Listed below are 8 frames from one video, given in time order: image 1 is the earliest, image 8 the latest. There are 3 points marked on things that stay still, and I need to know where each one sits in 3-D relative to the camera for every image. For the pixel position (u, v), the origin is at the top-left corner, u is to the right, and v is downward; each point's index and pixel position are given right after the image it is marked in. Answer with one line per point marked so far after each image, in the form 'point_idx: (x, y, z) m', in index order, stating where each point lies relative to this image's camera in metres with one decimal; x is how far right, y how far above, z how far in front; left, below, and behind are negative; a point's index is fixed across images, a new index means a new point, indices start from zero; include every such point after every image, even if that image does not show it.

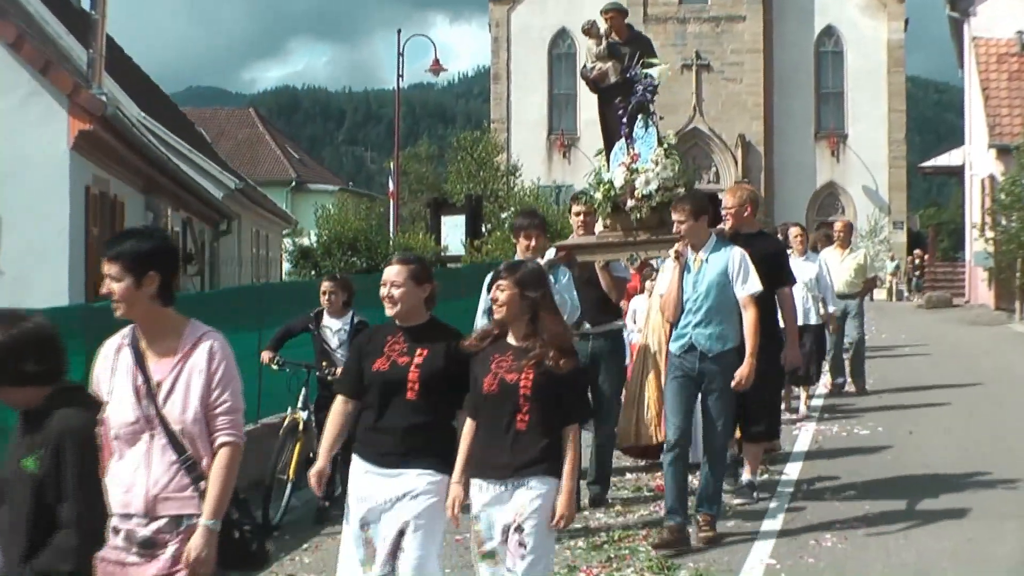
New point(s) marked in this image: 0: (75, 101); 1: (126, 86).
0: (-4.8, +2.0, +15.9) m
1: (-5.0, +2.6, +18.9) m
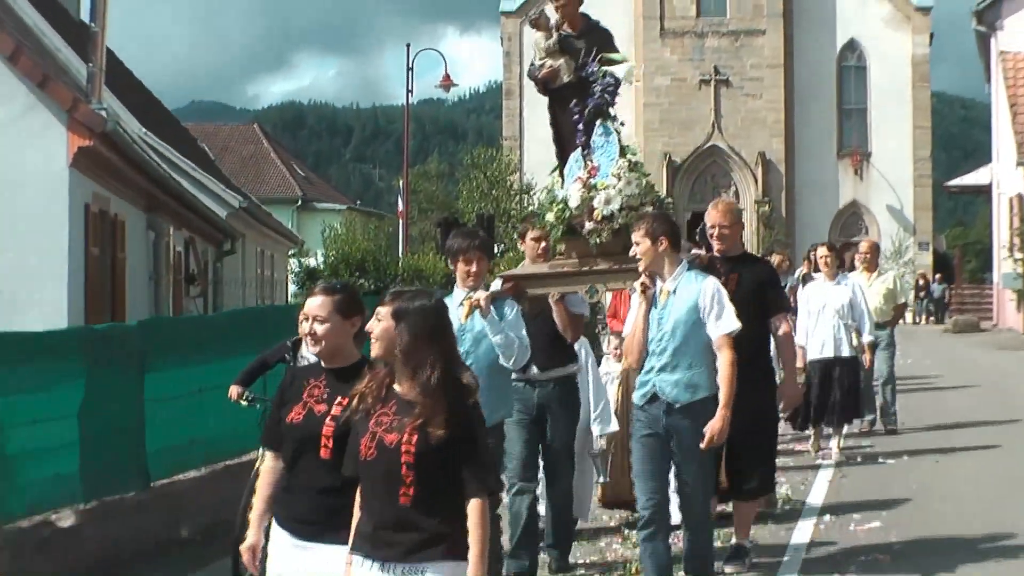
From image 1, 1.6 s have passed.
0: (-4.6, +1.8, +15.4) m
1: (-4.8, +2.3, +18.4) m
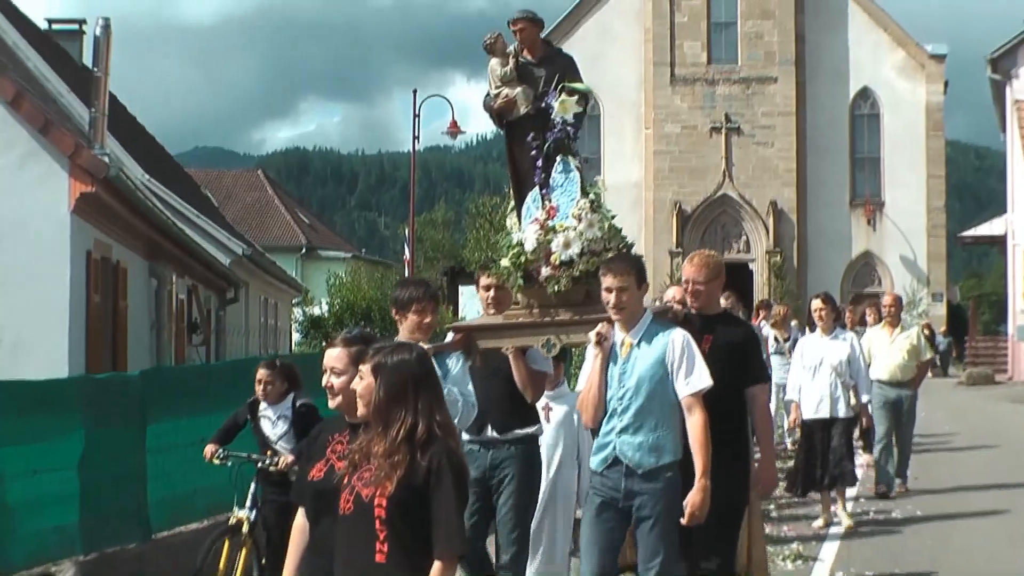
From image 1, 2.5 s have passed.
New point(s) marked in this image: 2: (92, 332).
0: (-4.5, +1.3, +15.1) m
1: (-4.7, +1.8, +18.2) m
2: (-4.6, -0.5, +15.9) m
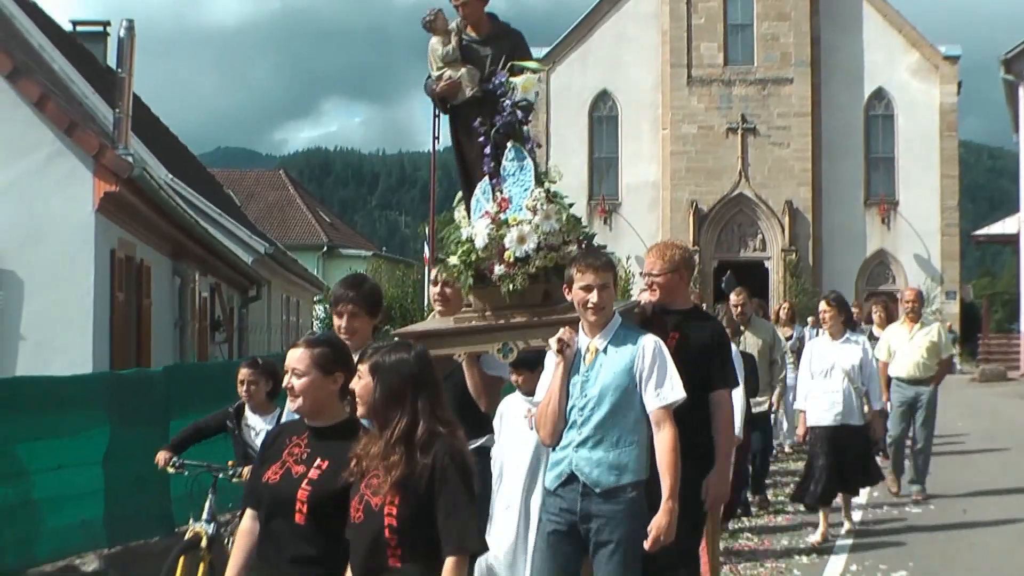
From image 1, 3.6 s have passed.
0: (-4.3, +1.3, +15.4) m
1: (-4.5, +1.8, +18.4) m
2: (-4.4, -0.5, +16.1) m
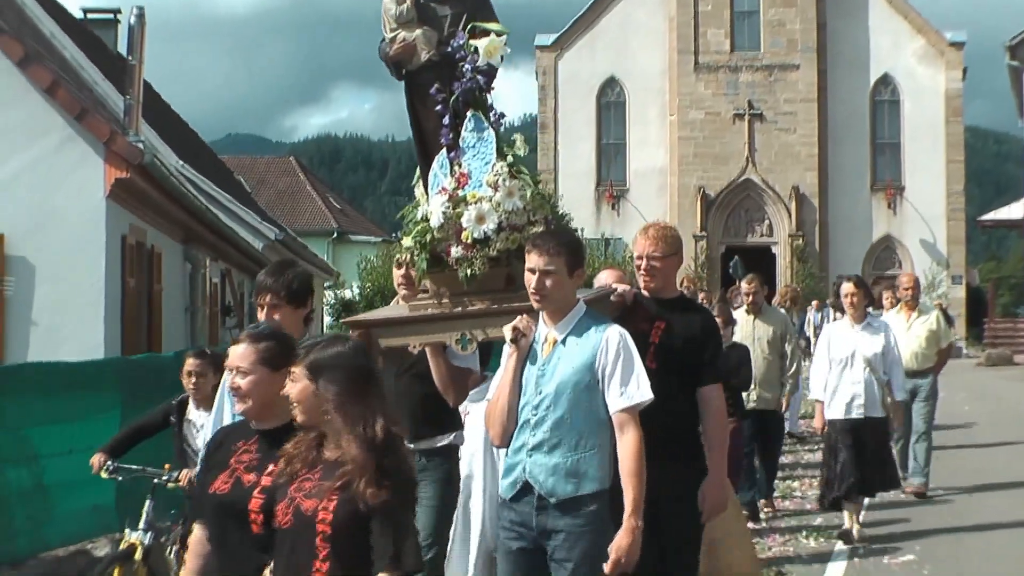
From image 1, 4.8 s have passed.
0: (-4.2, +1.5, +15.5) m
1: (-4.4, +1.9, +18.5) m
2: (-4.2, -0.3, +16.3) m
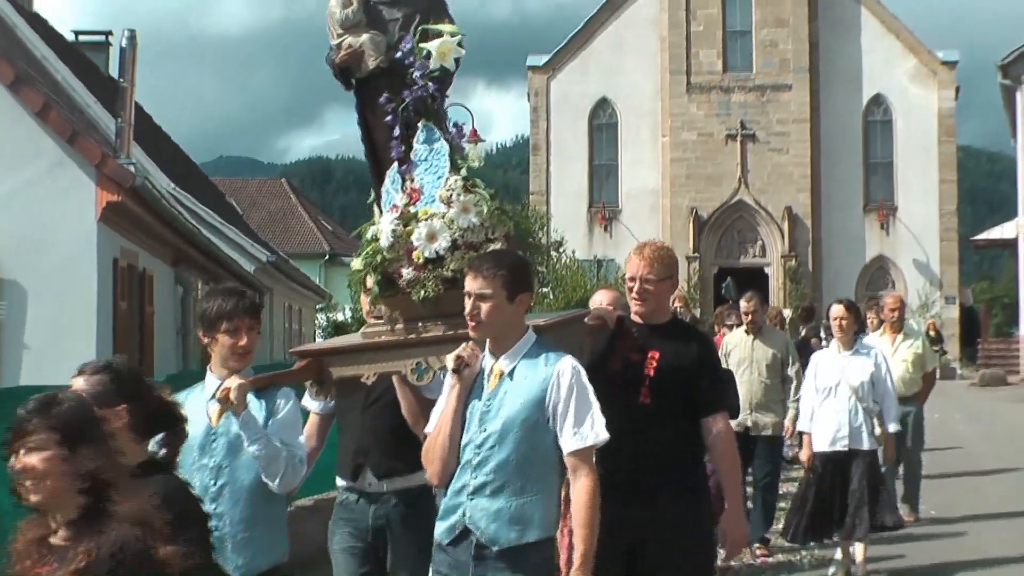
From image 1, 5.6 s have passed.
0: (-4.3, +1.2, +15.4) m
1: (-4.5, +1.7, +18.5) m
2: (-4.3, -0.6, +16.2) m
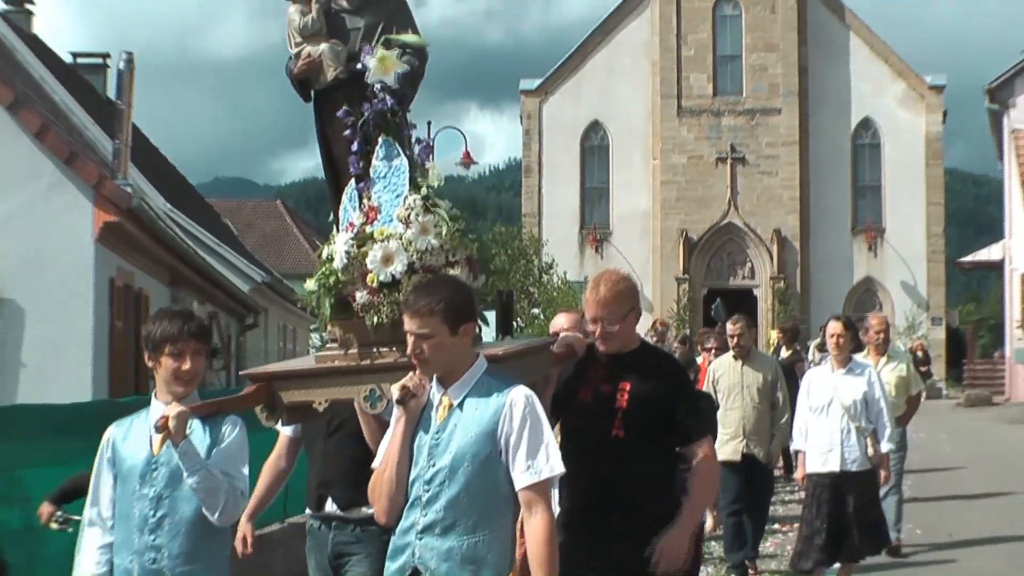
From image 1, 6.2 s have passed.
0: (-4.4, +1.0, +15.6) m
1: (-4.6, +1.4, +18.7) m
2: (-4.4, -0.8, +16.4) m
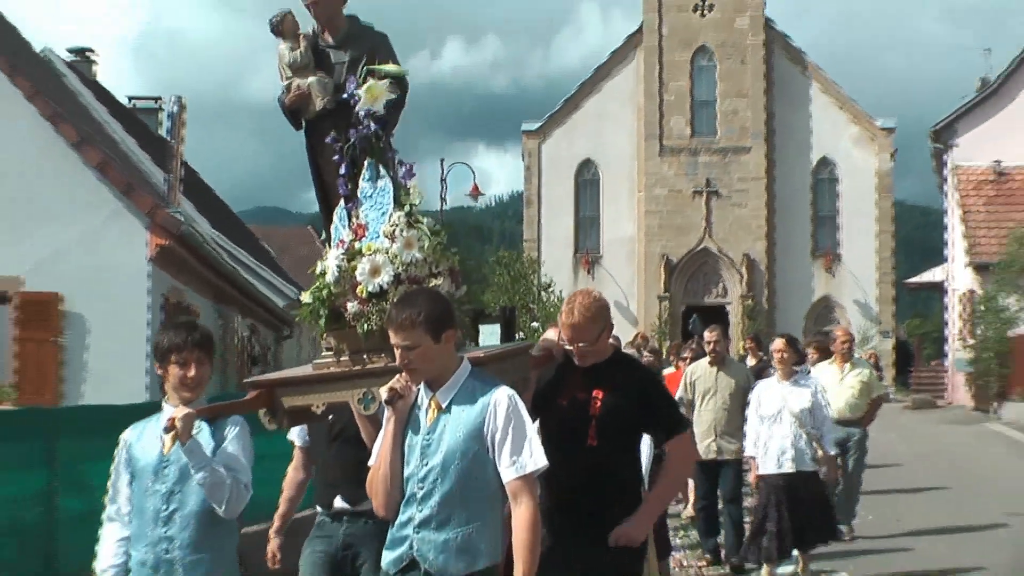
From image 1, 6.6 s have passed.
0: (-4.3, +0.8, +18.1) m
1: (-4.6, +1.2, +21.2) m
2: (-4.4, -1.0, +18.9) m
